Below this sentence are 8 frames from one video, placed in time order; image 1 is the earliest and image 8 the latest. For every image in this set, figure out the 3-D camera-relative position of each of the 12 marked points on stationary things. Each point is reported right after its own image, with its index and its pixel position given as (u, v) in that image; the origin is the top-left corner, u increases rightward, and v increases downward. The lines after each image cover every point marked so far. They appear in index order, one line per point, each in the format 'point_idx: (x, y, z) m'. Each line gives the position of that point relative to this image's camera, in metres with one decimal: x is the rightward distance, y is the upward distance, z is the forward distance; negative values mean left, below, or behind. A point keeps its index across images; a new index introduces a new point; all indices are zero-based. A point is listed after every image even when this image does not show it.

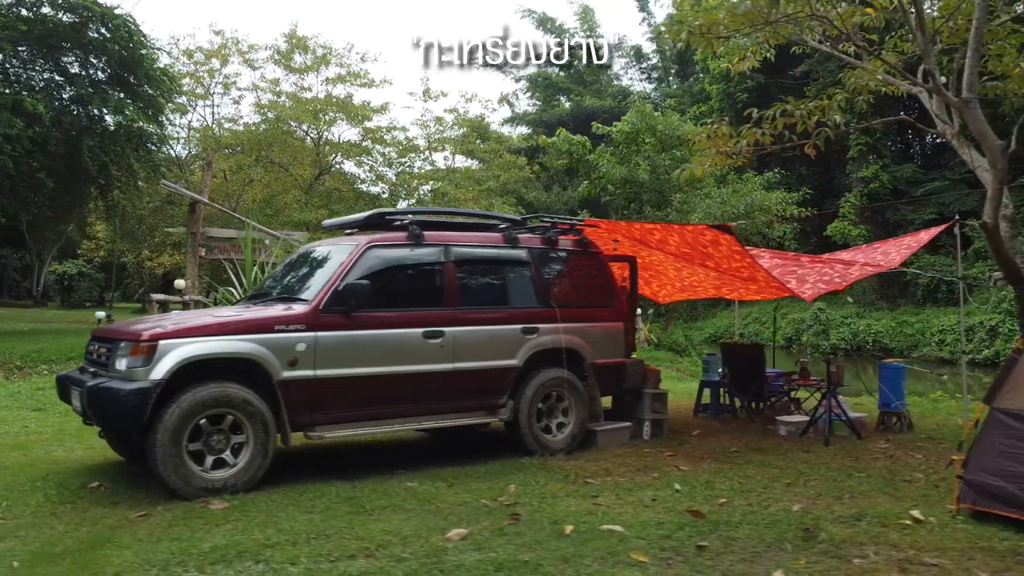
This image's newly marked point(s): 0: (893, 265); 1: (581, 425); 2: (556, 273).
0: (+3.7, +0.2, +7.9) m
1: (+0.6, -1.2, +6.9) m
2: (+0.4, +0.1, +6.9) m
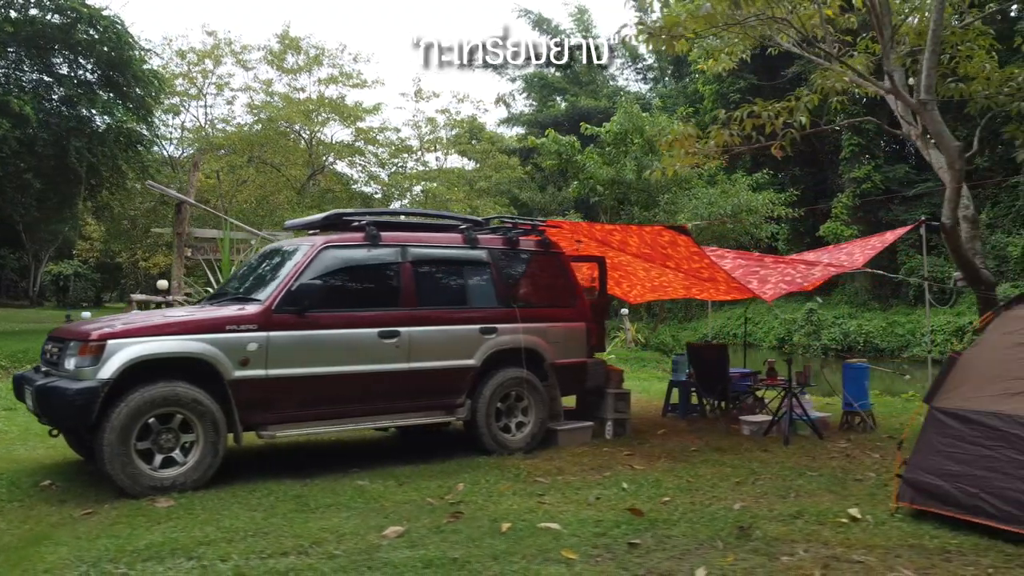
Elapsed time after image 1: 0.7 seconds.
0: (+3.4, +0.2, +7.9) m
1: (+0.2, -1.2, +6.9) m
2: (0.0, +0.1, +7.0) m
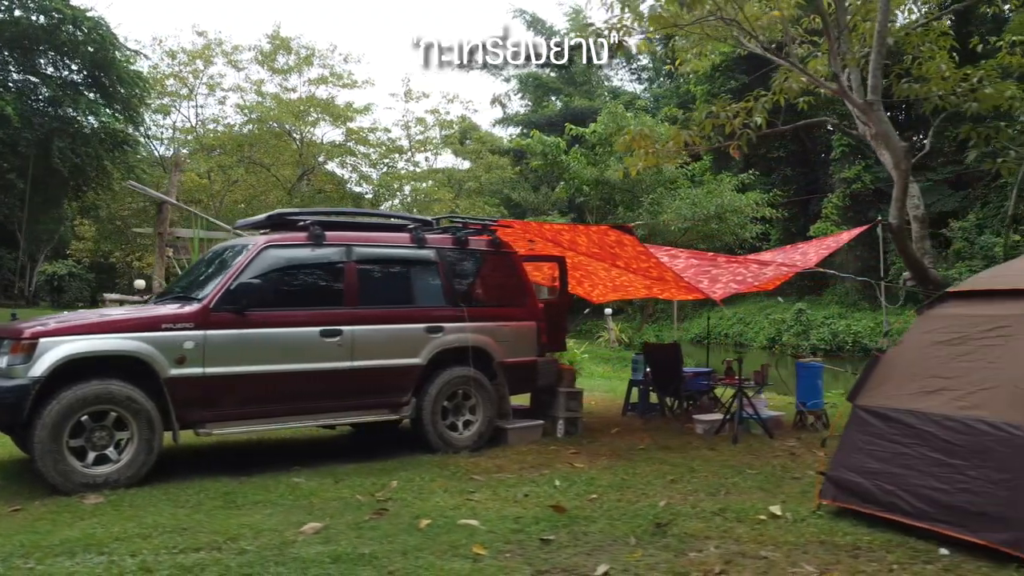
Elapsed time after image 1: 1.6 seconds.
0: (+2.9, +0.2, +7.9) m
1: (-0.2, -1.2, +6.9) m
2: (-0.4, +0.1, +7.0) m
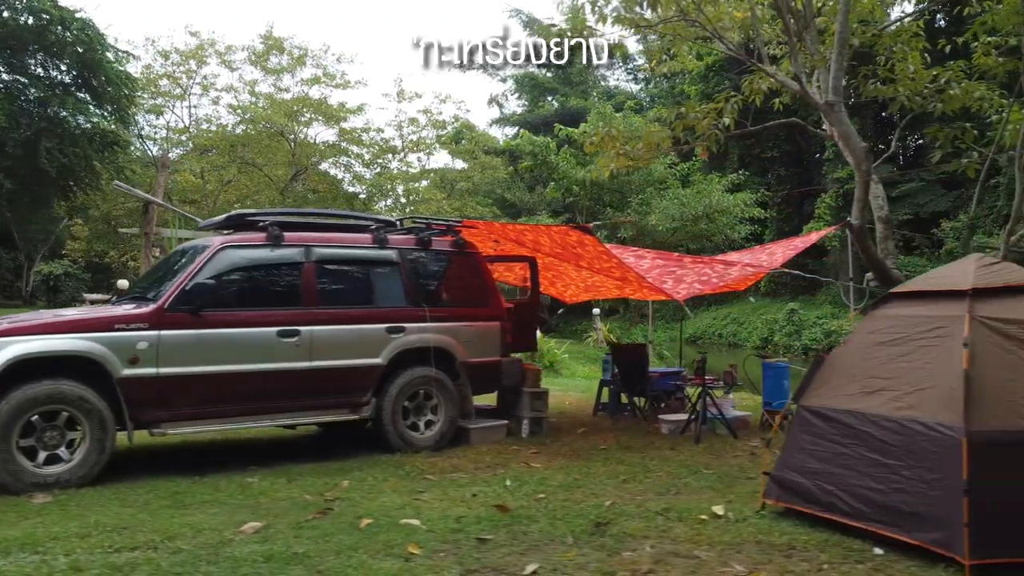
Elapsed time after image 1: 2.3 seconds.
0: (+2.6, +0.2, +8.0) m
1: (-0.5, -1.2, +7.0) m
2: (-0.7, +0.1, +7.0) m
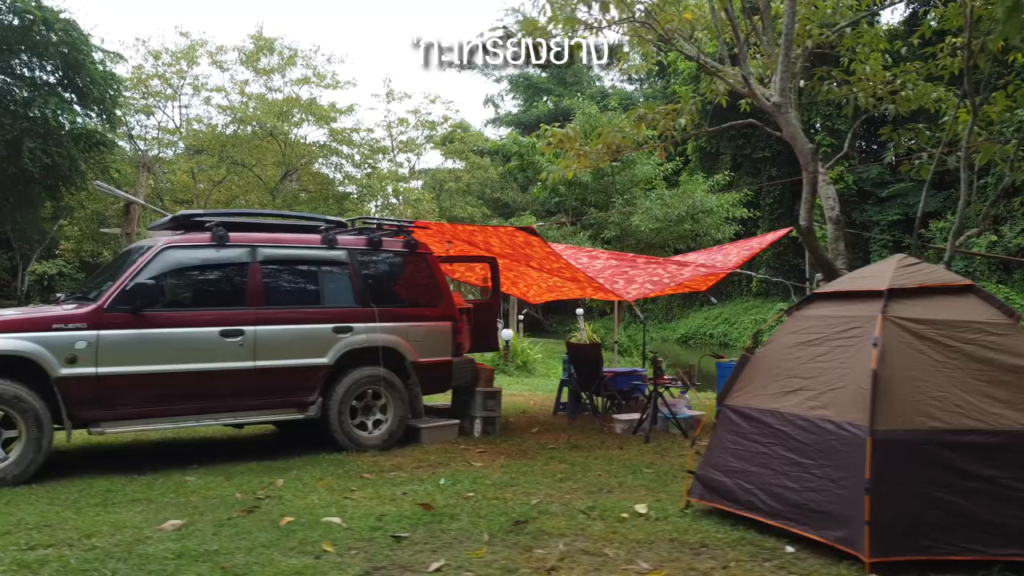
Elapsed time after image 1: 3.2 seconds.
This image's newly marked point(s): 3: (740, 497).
0: (+2.1, +0.2, +8.0) m
1: (-1.0, -1.2, +7.0) m
2: (-1.2, +0.1, +7.1) m
3: (+1.3, -1.2, +4.6) m
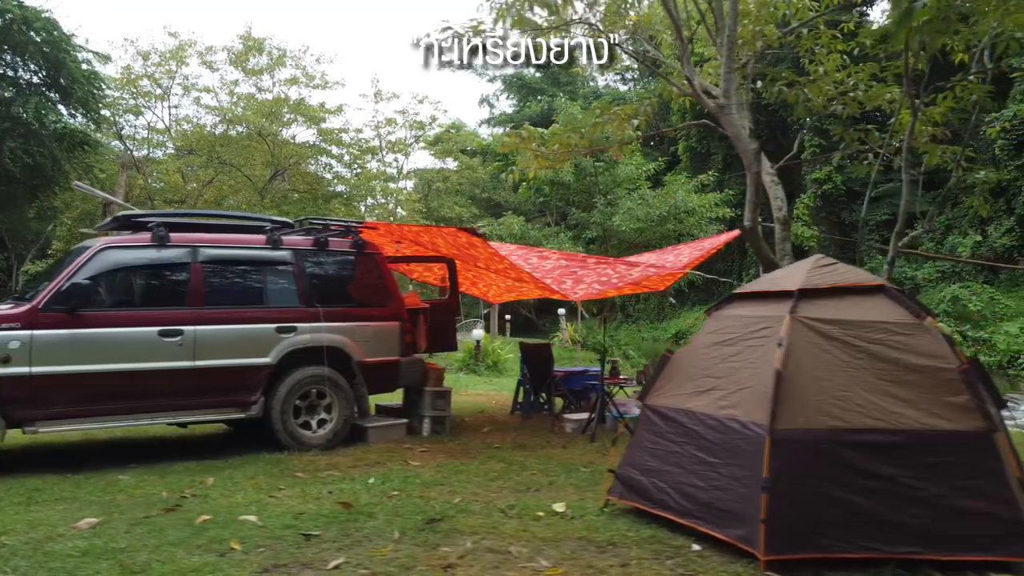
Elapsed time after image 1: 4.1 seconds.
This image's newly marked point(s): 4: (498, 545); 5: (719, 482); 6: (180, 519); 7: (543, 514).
0: (+1.7, +0.2, +8.0) m
1: (-1.5, -1.2, +7.0) m
2: (-1.7, +0.1, +7.1) m
3: (+0.8, -1.2, +4.7) m
4: (-0.1, -1.3, +4.2) m
5: (+1.1, -1.0, +4.3) m
6: (-1.9, -1.3, +4.6) m
7: (+0.2, -1.3, +4.8) m
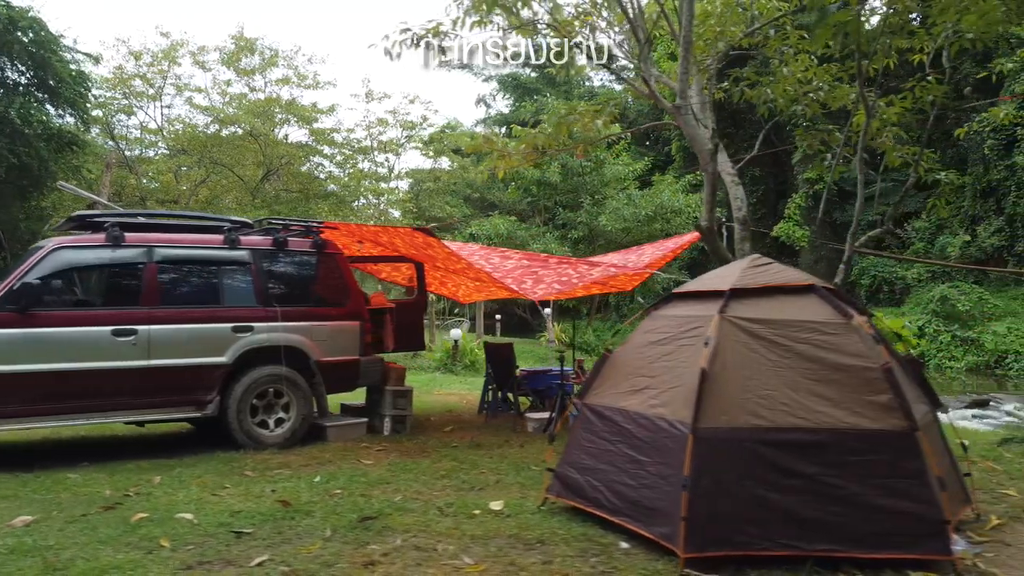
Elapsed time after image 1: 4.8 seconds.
0: (+1.3, +0.2, +8.1) m
1: (-1.8, -1.2, +7.1) m
2: (-2.0, +0.1, +7.1) m
3: (+0.4, -1.2, +4.7) m
4: (-0.5, -1.3, +4.3) m
5: (+0.7, -1.0, +4.3) m
6: (-2.3, -1.3, +4.6) m
7: (-0.2, -1.3, +4.8) m
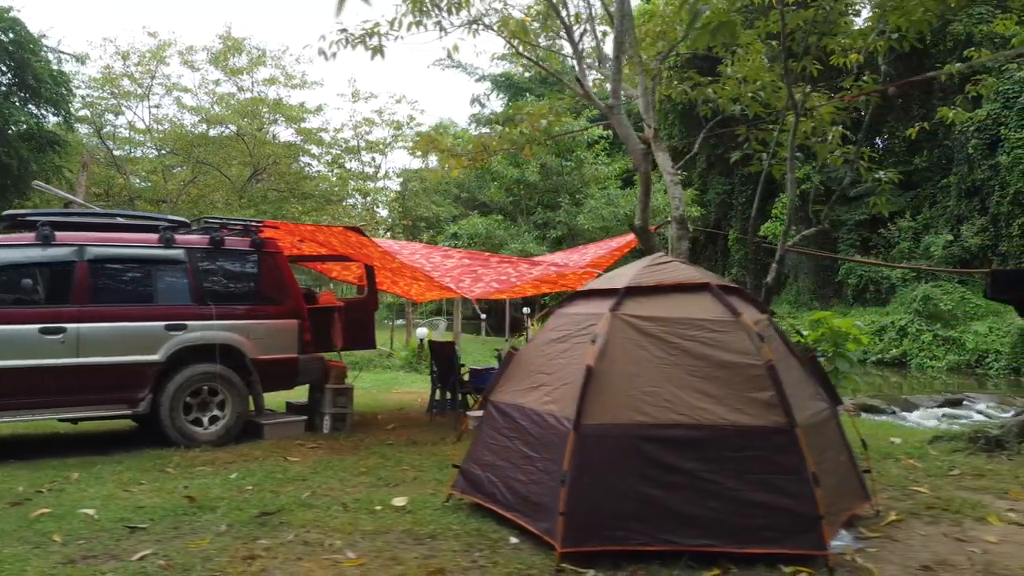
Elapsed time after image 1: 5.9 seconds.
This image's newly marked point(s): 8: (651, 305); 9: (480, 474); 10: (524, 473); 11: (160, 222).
0: (+0.7, +0.2, +8.1) m
1: (-2.4, -1.2, +7.1) m
2: (-2.6, +0.1, +7.2) m
3: (-0.1, -1.2, +4.7) m
4: (-1.0, -1.3, +4.3) m
5: (+0.1, -1.0, +4.4) m
6: (-2.9, -1.3, +4.7) m
7: (-0.8, -1.3, +4.8) m
8: (+0.8, -0.1, +4.6) m
9: (-0.2, -1.1, +4.9) m
10: (+0.1, -1.0, +4.5) m
11: (-3.1, +0.6, +7.2) m
